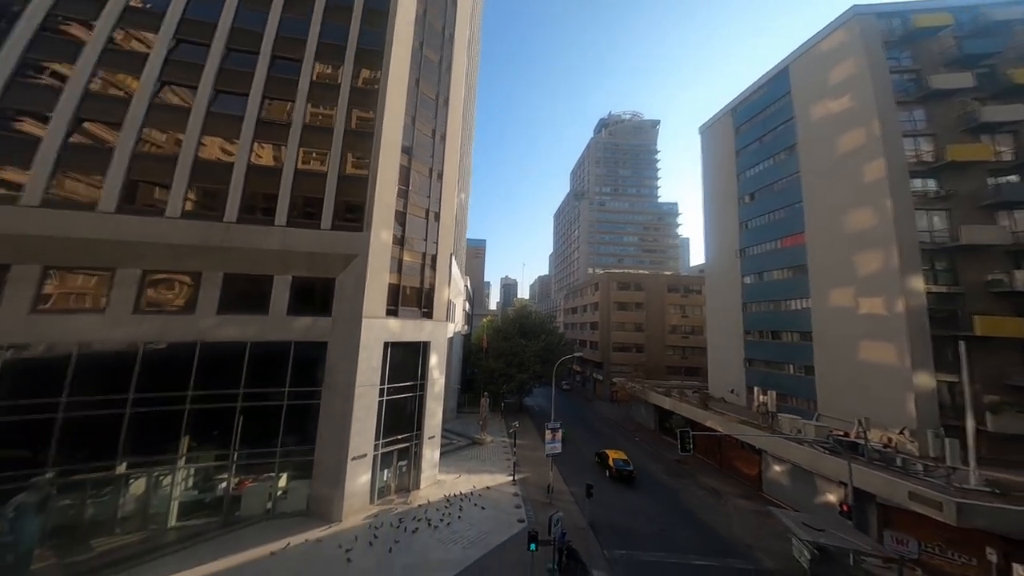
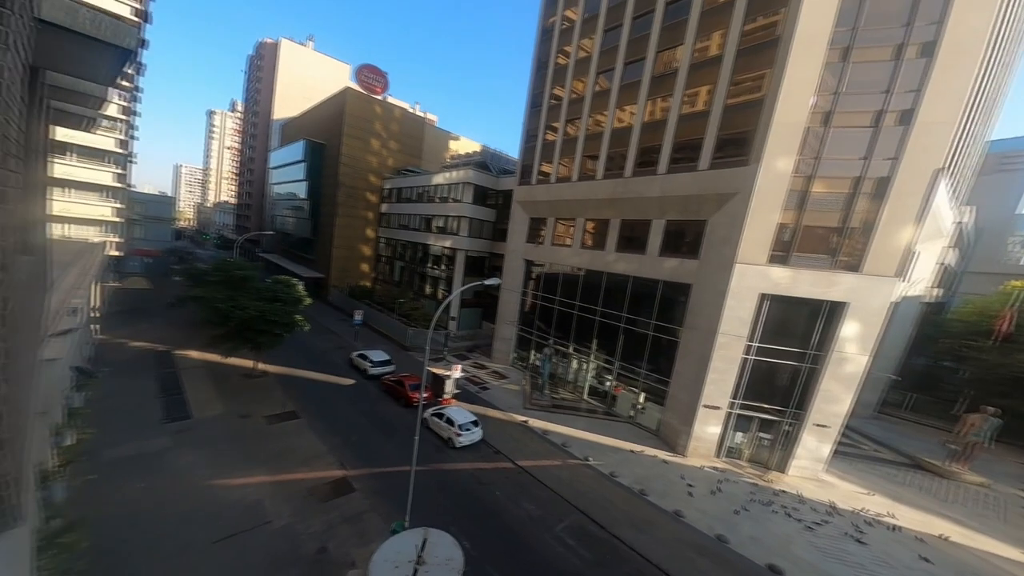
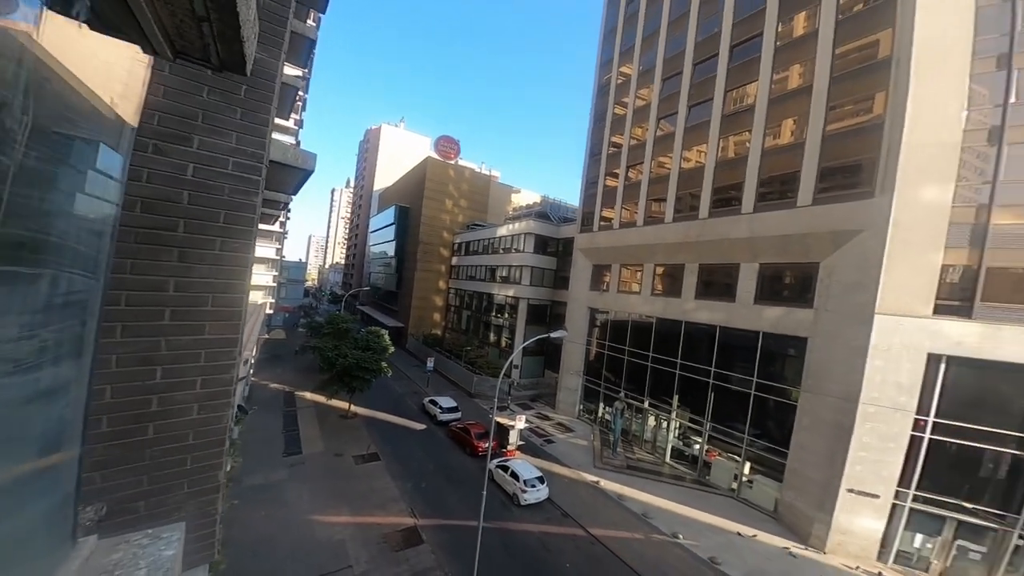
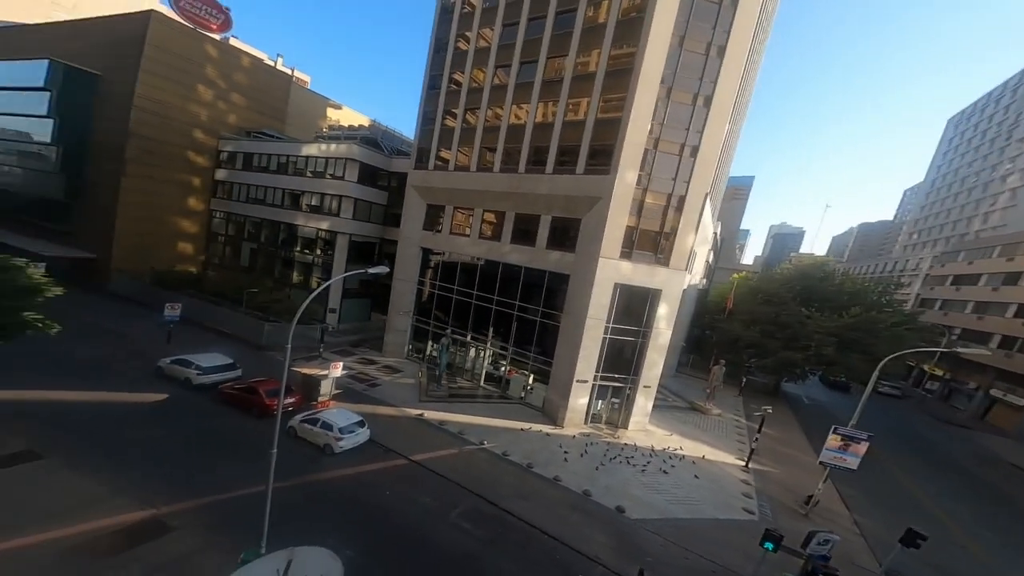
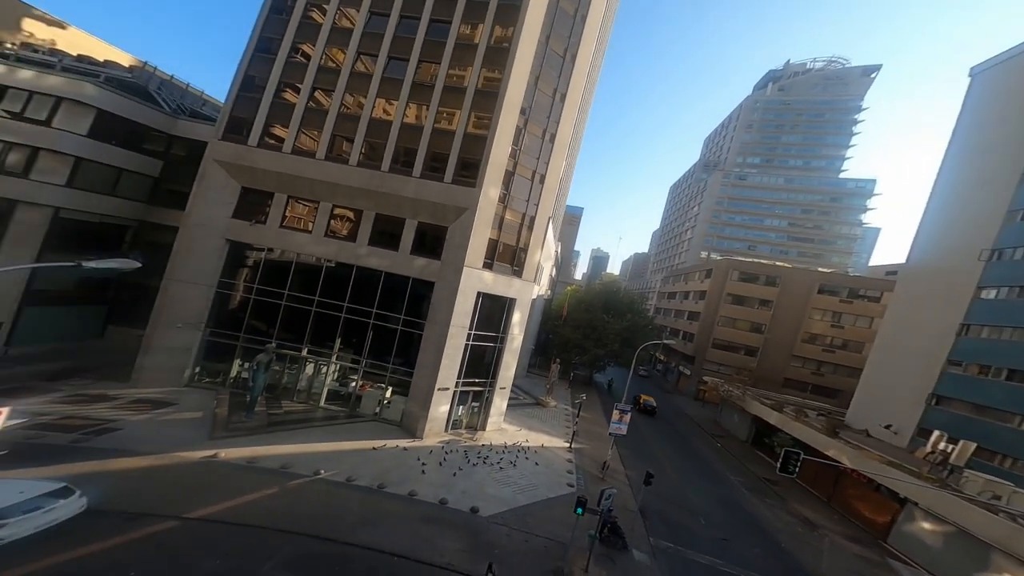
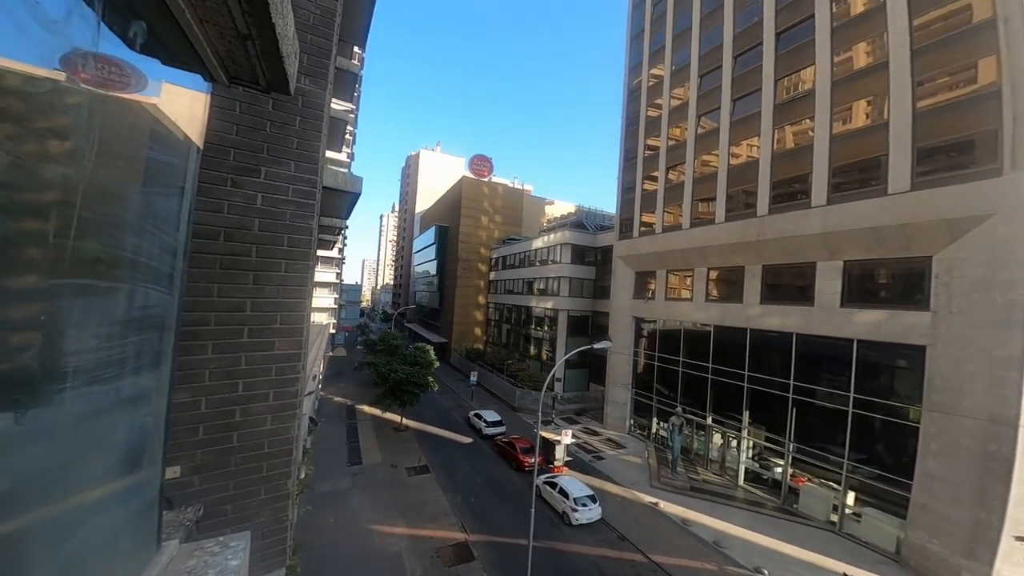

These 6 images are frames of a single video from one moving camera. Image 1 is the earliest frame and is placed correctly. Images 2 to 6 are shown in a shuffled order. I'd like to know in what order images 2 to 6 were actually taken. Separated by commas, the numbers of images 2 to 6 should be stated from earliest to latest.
5, 4, 2, 6, 3
